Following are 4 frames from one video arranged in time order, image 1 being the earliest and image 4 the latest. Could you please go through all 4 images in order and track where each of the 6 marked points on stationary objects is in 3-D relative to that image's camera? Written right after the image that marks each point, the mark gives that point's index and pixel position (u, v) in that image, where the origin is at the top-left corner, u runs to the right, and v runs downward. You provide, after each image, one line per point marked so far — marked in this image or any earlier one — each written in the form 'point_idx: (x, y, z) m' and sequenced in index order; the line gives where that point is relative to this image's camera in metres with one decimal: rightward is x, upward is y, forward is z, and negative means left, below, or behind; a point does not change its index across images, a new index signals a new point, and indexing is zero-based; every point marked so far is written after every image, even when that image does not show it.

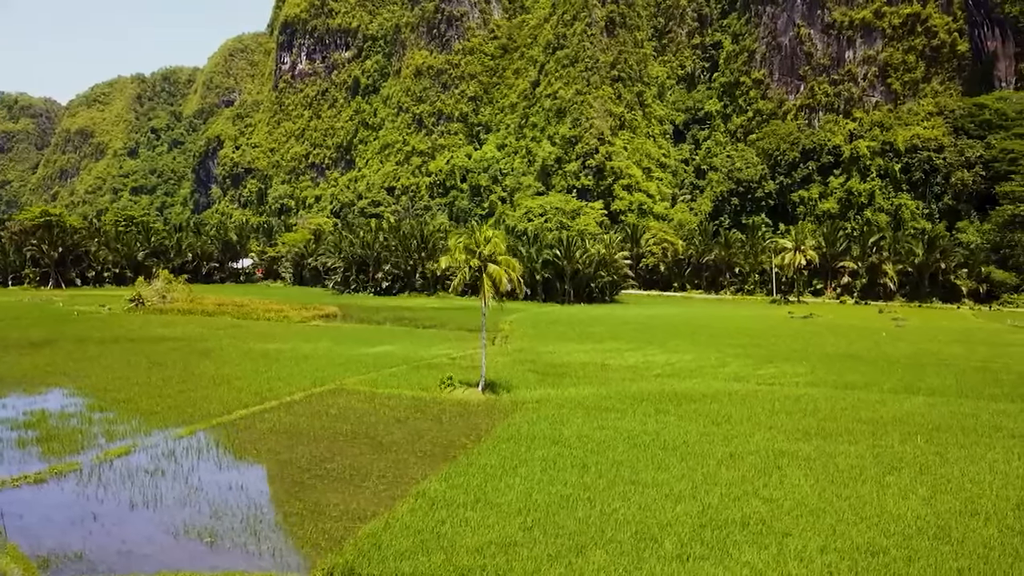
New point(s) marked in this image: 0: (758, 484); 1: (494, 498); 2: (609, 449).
0: (+4.4, -3.5, +14.2) m
1: (-0.3, -3.6, +13.4) m
2: (+2.0, -3.4, +16.7) m
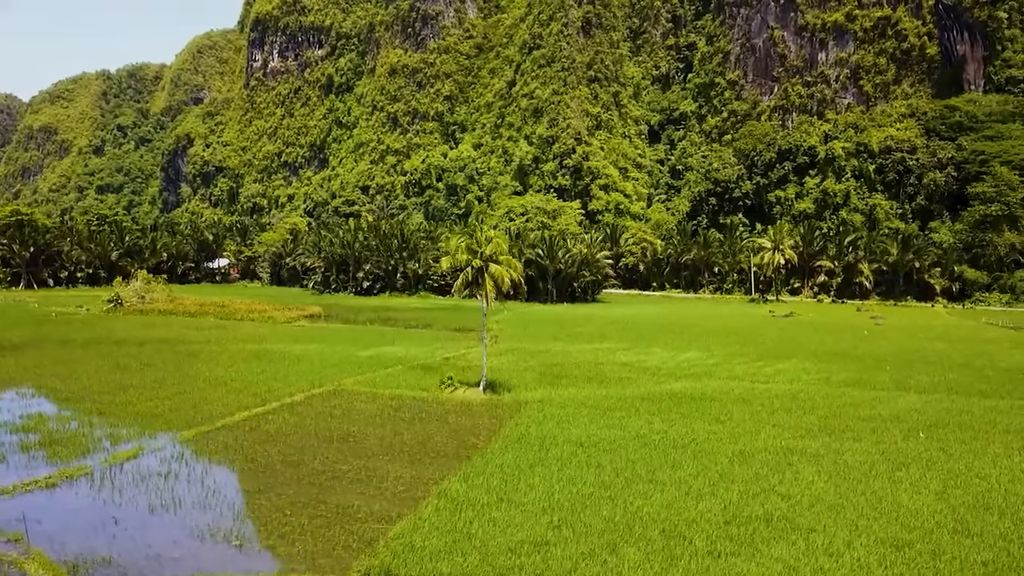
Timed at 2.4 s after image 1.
0: (+4.8, -3.5, +14.5) m
1: (+0.1, -3.6, +13.5) m
2: (+2.3, -3.4, +16.8) m
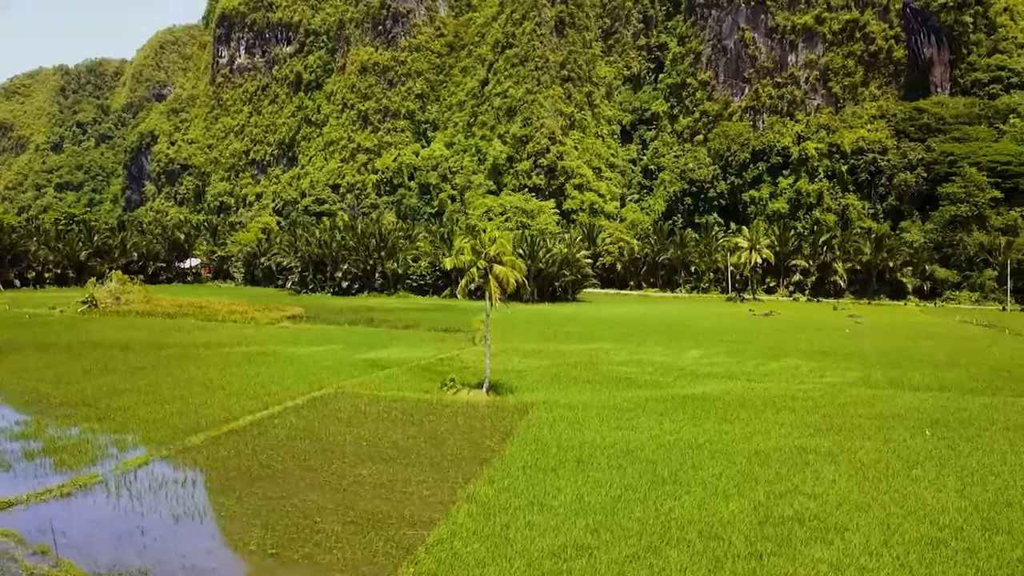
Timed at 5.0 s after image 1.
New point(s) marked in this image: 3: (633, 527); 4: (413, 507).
0: (+5.2, -3.5, +14.6) m
1: (+0.6, -3.6, +13.4) m
2: (+2.7, -3.4, +16.9) m
3: (+1.9, -3.7, +12.2) m
4: (-1.7, -3.7, +13.3) m
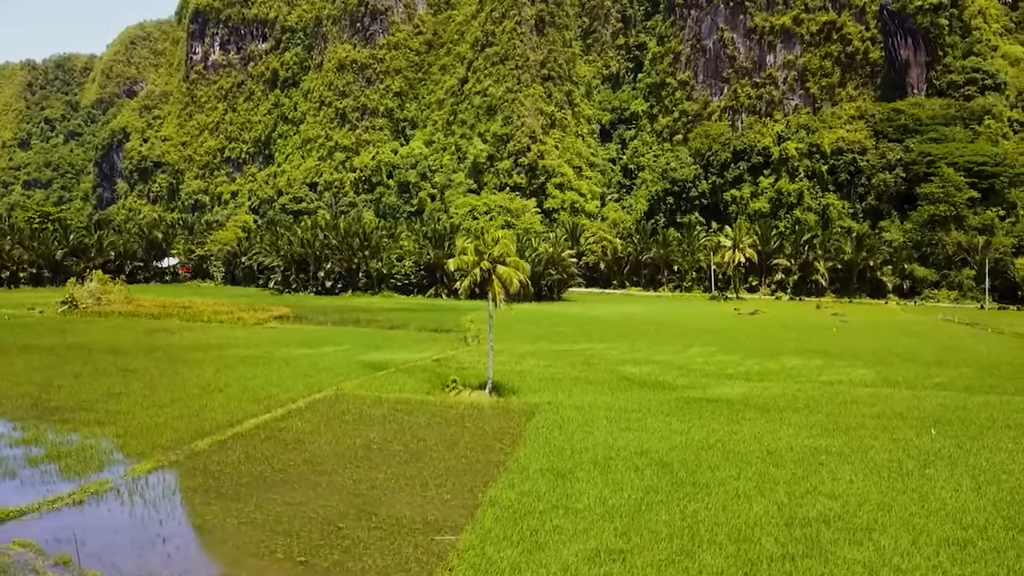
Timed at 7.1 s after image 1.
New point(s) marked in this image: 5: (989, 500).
0: (+5.6, -3.6, +14.7) m
1: (+1.0, -3.6, +13.4) m
2: (+3.0, -3.5, +16.9) m
3: (+2.3, -3.7, +12.2) m
4: (-1.3, -3.7, +13.2) m
5: (+8.2, -3.6, +13.6) m
